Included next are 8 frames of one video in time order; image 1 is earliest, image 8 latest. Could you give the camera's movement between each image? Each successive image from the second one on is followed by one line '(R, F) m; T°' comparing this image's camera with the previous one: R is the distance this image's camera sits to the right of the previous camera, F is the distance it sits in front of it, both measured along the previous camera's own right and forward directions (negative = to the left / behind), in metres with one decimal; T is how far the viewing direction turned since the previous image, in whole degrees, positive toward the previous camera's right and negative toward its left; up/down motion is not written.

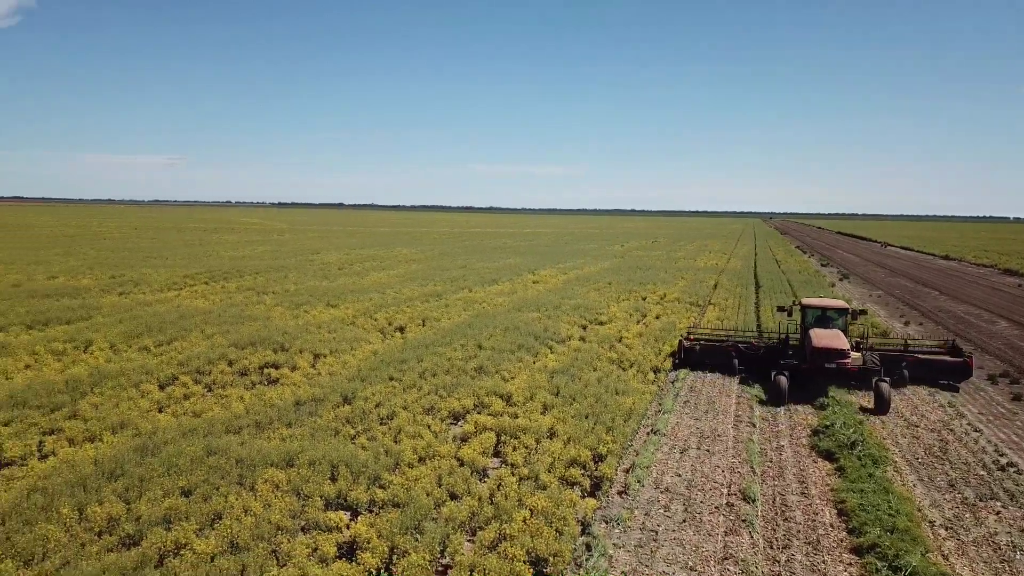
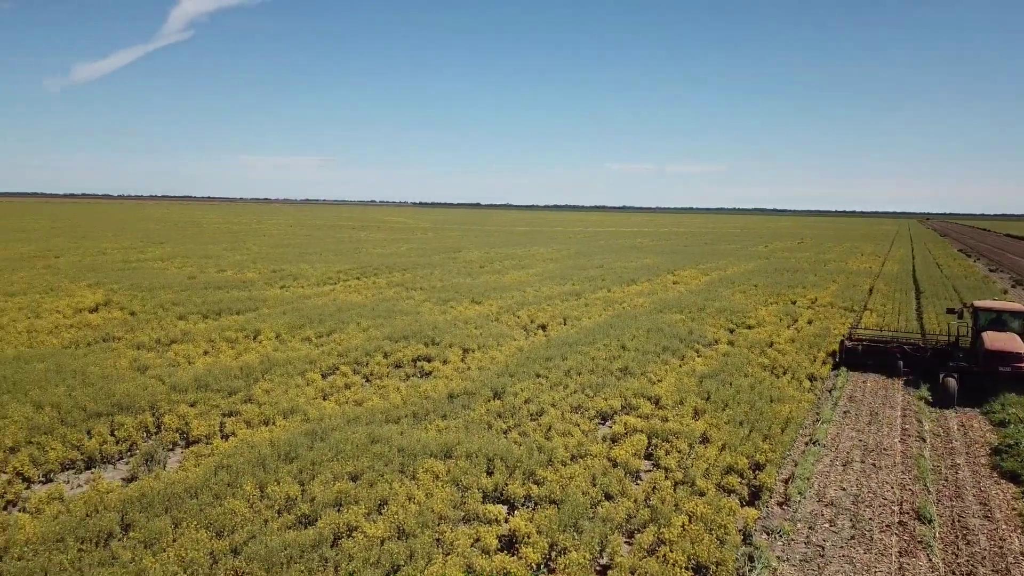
(-0.2, 0.0) m; -10°
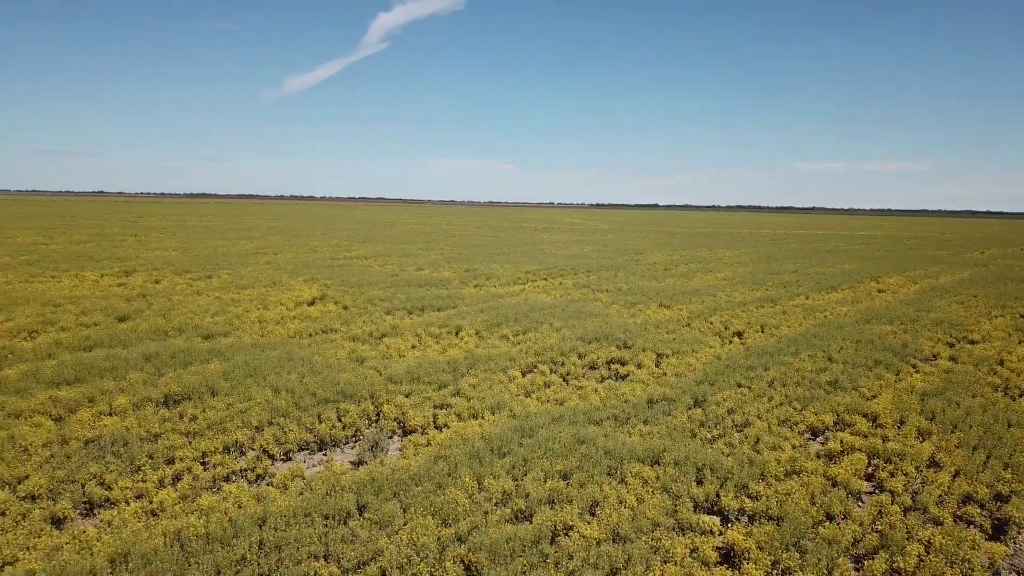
(-0.3, -0.1) m; -13°
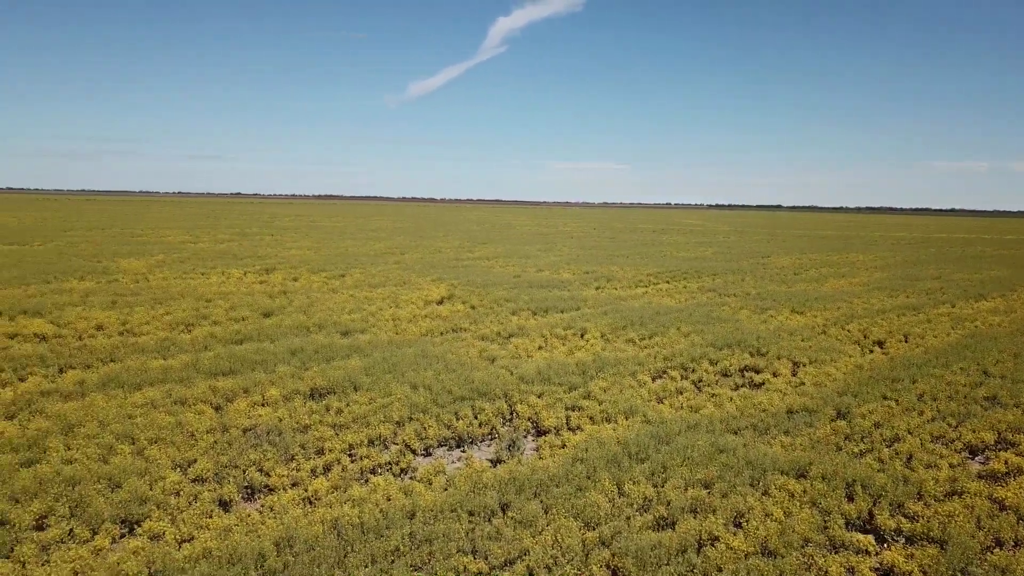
(-0.3, 0.0) m; -8°
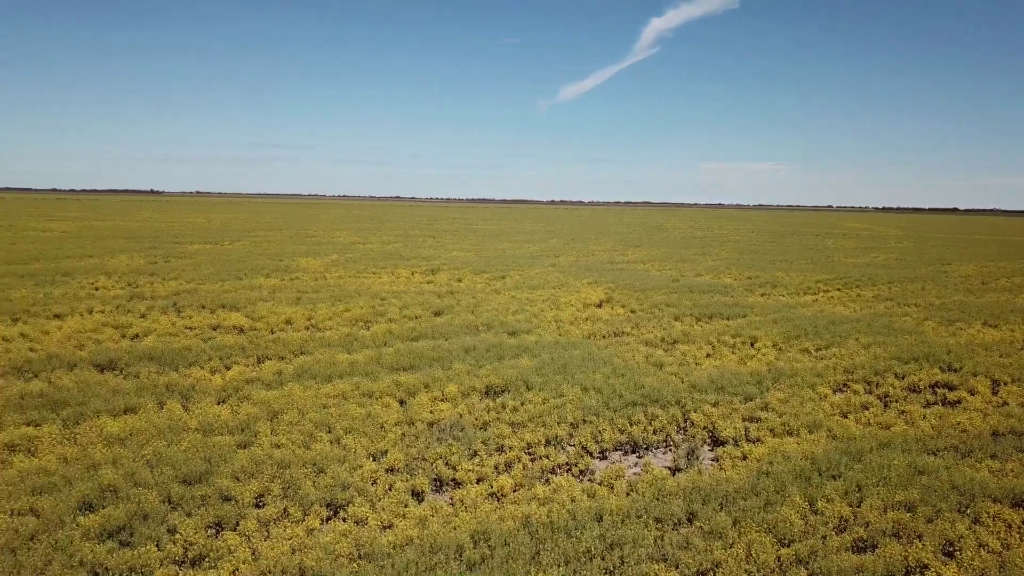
(-0.4, -0.1) m; -11°
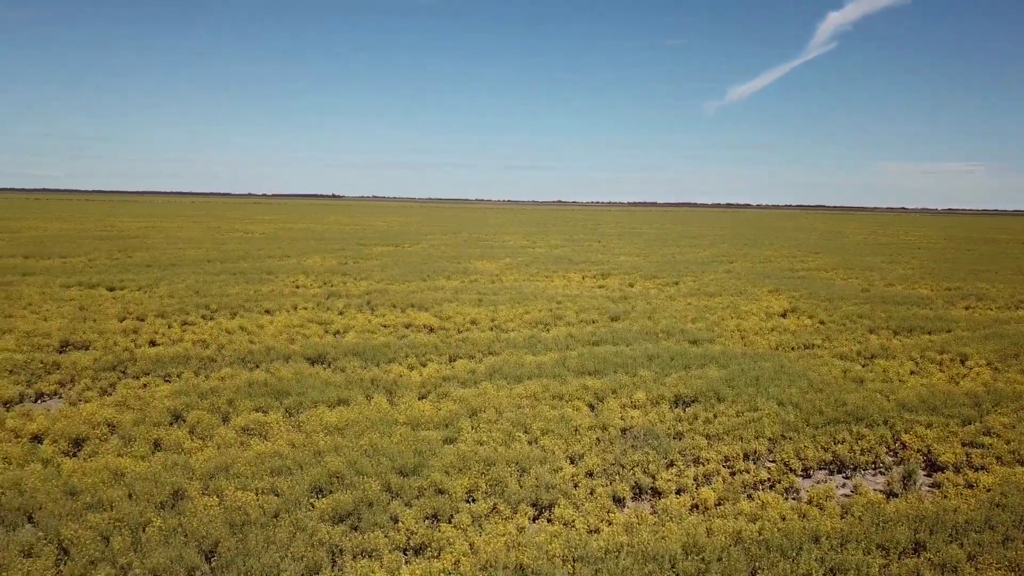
(-0.4, -0.1) m; -12°
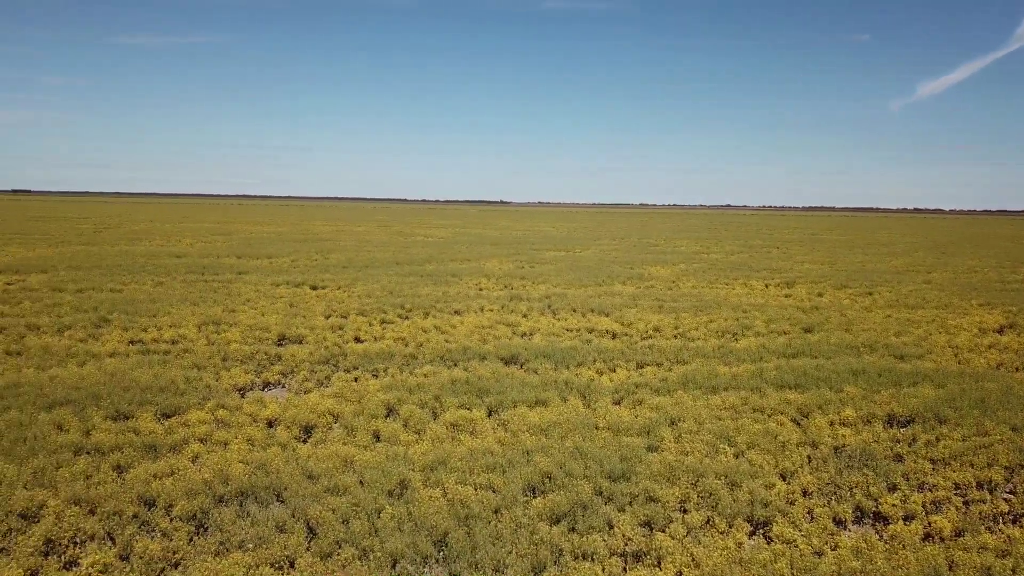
(-0.4, 0.0) m; -12°
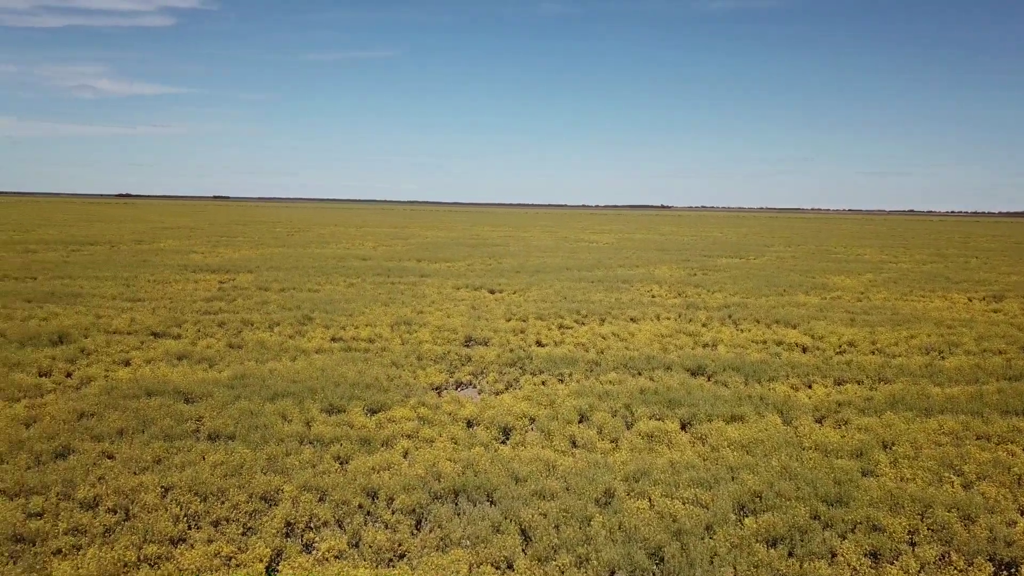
(-0.4, 0.0) m; -12°
